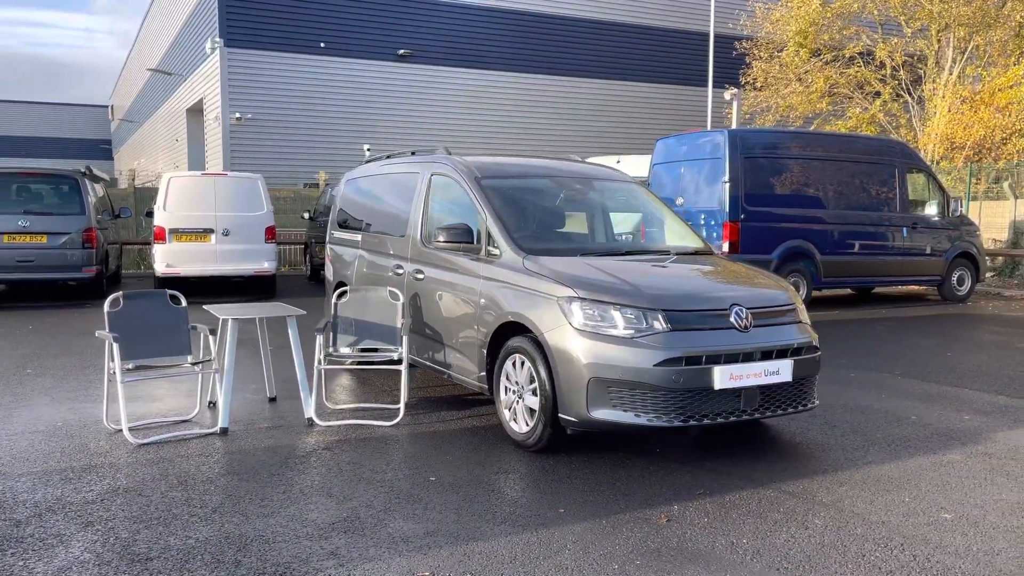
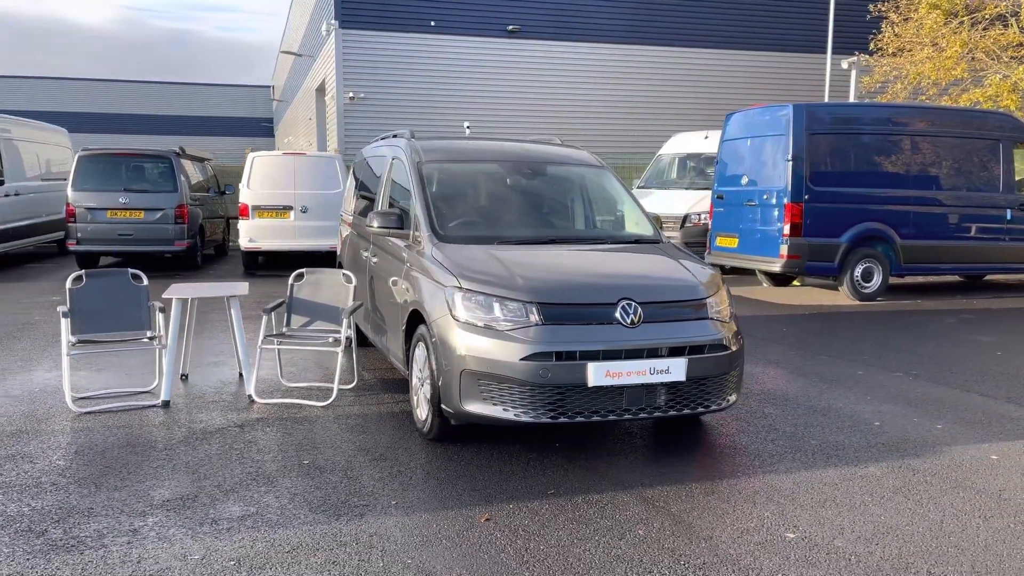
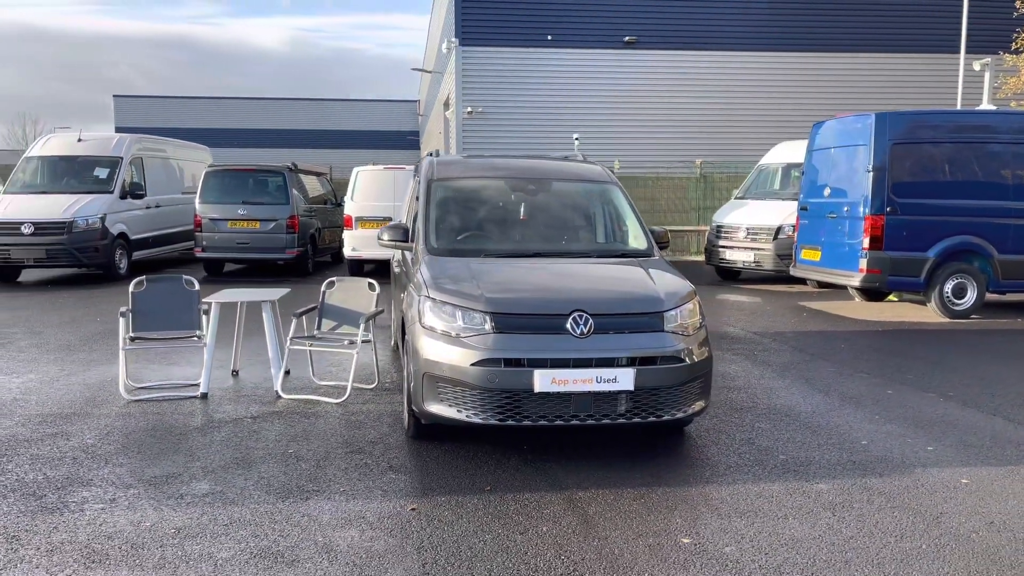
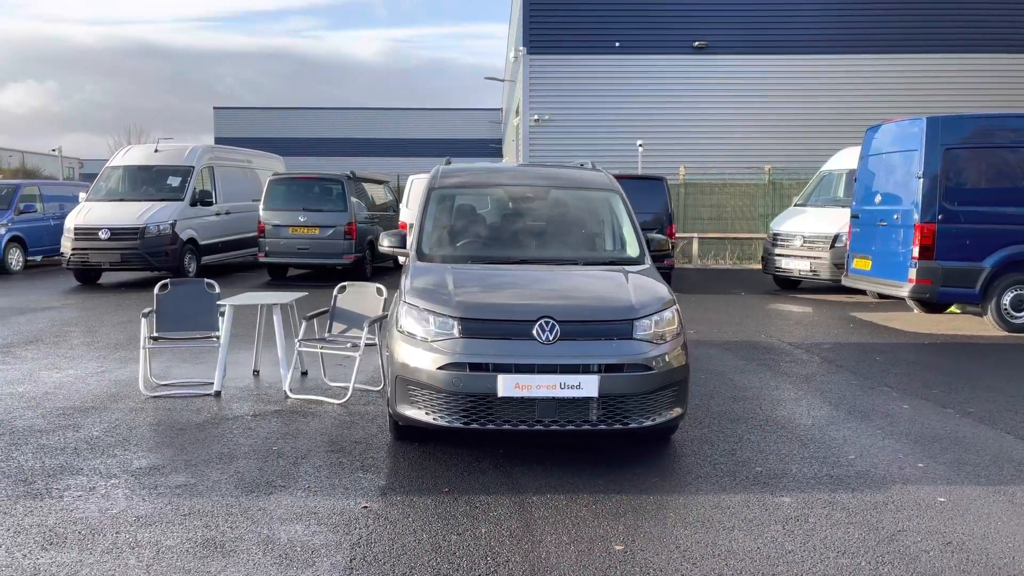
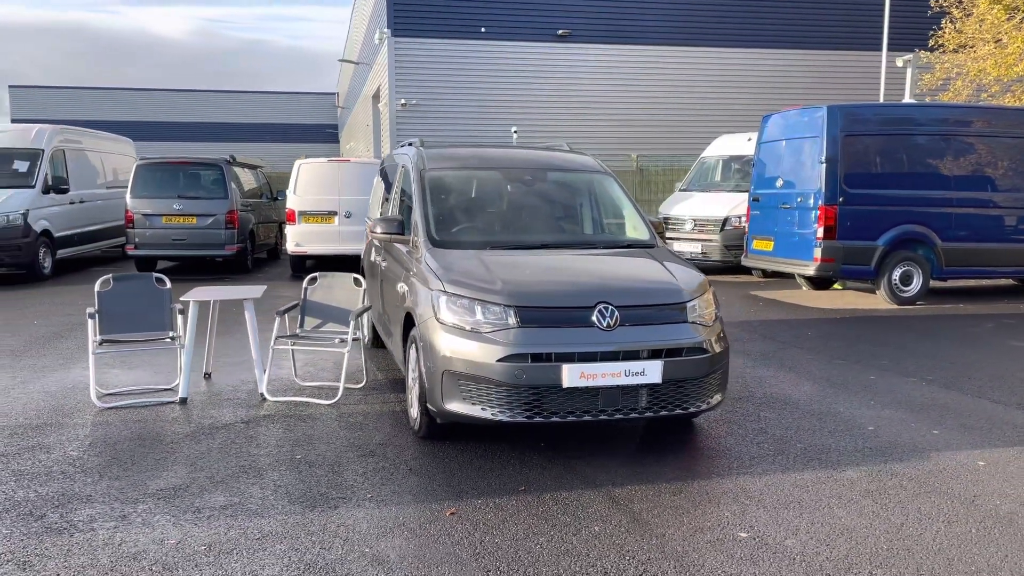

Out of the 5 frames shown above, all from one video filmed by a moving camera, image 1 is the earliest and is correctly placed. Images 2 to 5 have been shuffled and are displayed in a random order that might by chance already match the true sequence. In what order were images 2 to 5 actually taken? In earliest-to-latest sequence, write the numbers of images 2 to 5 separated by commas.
2, 5, 3, 4
